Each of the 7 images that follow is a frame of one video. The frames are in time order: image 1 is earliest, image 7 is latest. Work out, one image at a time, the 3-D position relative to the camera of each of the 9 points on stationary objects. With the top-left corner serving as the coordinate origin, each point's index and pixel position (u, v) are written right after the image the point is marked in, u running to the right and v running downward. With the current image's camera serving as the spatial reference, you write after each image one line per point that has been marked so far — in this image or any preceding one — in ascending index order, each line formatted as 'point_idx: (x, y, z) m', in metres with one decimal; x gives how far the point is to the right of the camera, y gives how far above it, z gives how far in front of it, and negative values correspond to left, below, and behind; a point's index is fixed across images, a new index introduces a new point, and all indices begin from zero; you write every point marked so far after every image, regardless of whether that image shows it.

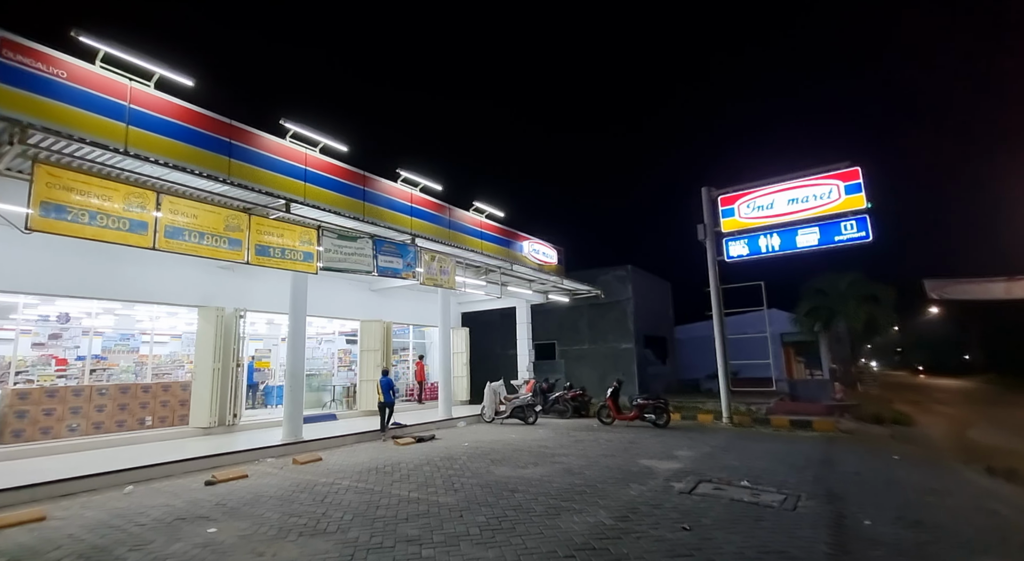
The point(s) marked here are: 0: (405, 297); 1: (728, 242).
0: (-3.1, -0.5, +14.9) m
1: (+5.1, +0.9, +12.1) m
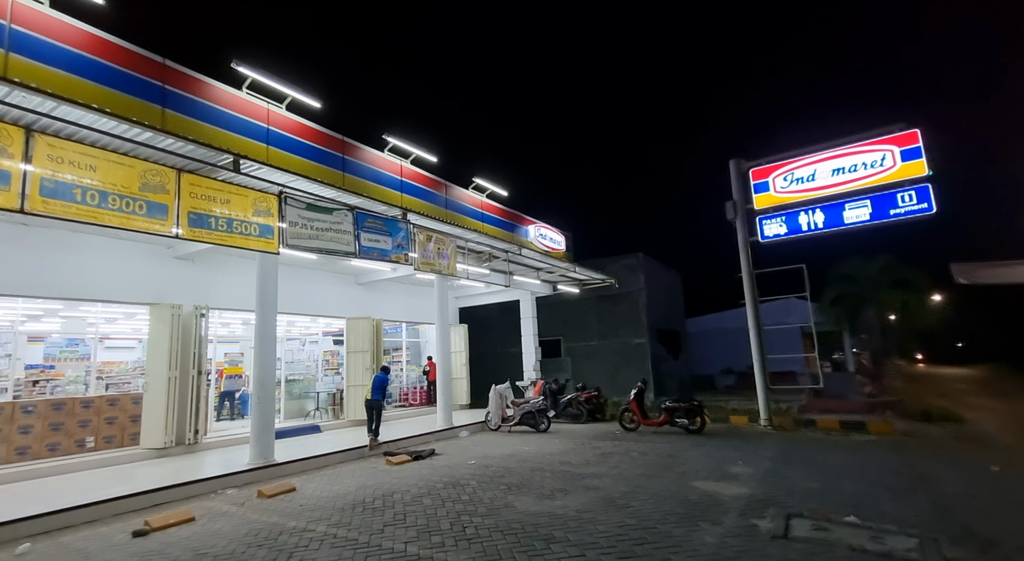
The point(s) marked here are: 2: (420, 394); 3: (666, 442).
0: (-3.0, -0.3, +13.3) m
1: (+5.2, +1.2, +10.7) m
2: (-2.6, -3.2, +14.4) m
3: (+2.5, -2.7, +8.4) m
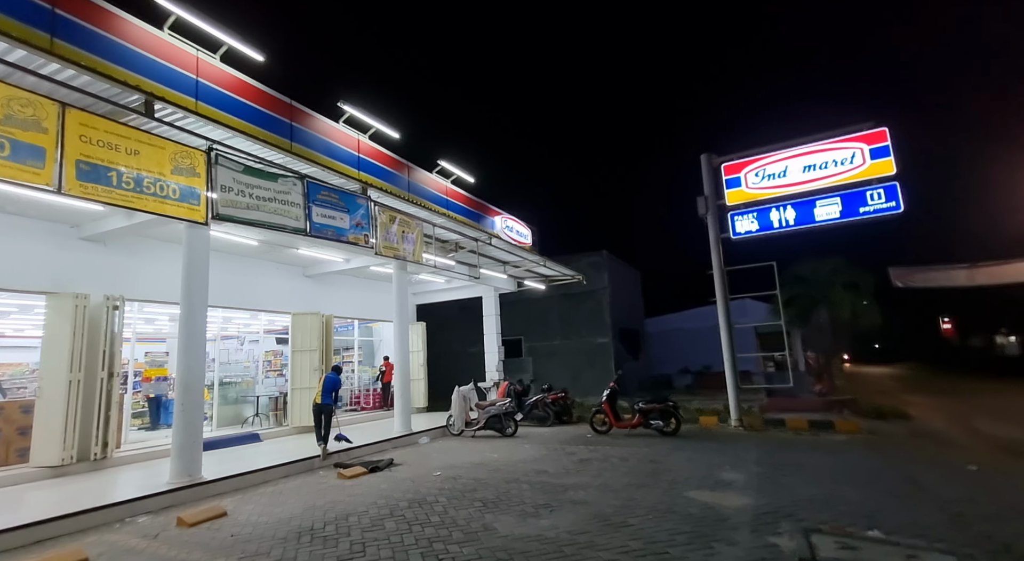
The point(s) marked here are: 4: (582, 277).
0: (-3.9, -0.1, +12.3) m
1: (+4.5, +1.3, +10.4) m
2: (-3.7, -3.1, +13.4) m
3: (+2.0, -2.6, +7.9) m
4: (+1.8, +0.1, +13.3) m
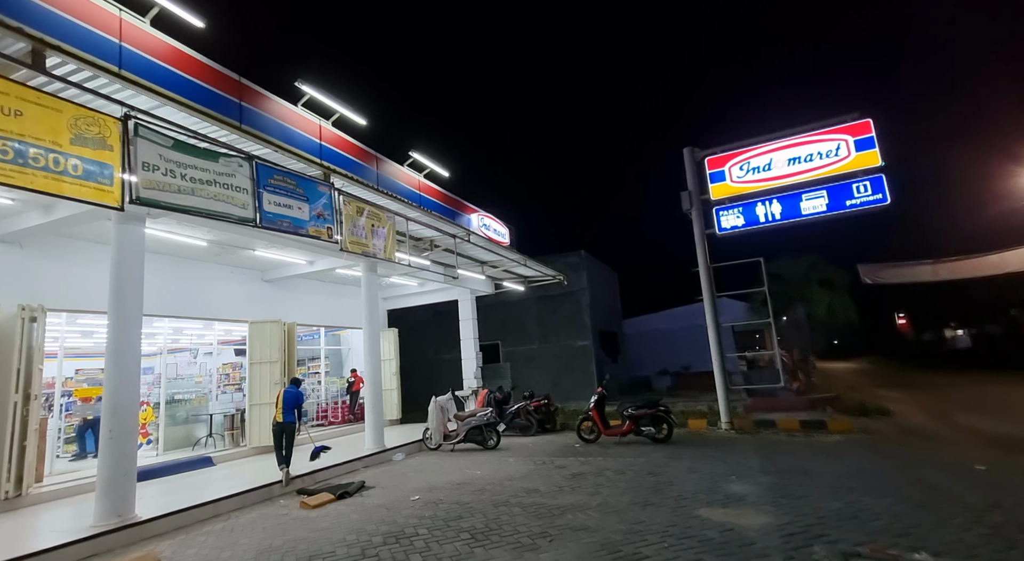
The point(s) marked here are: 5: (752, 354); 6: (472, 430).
0: (-4.5, -0.2, +11.4) m
1: (+4.1, +1.3, +10.0) m
2: (-4.2, -3.2, +12.5) m
3: (+1.8, -2.5, +7.4) m
4: (+1.2, +0.1, +12.7) m
5: (+5.8, -1.8, +12.4) m
6: (-0.7, -2.6, +8.9) m
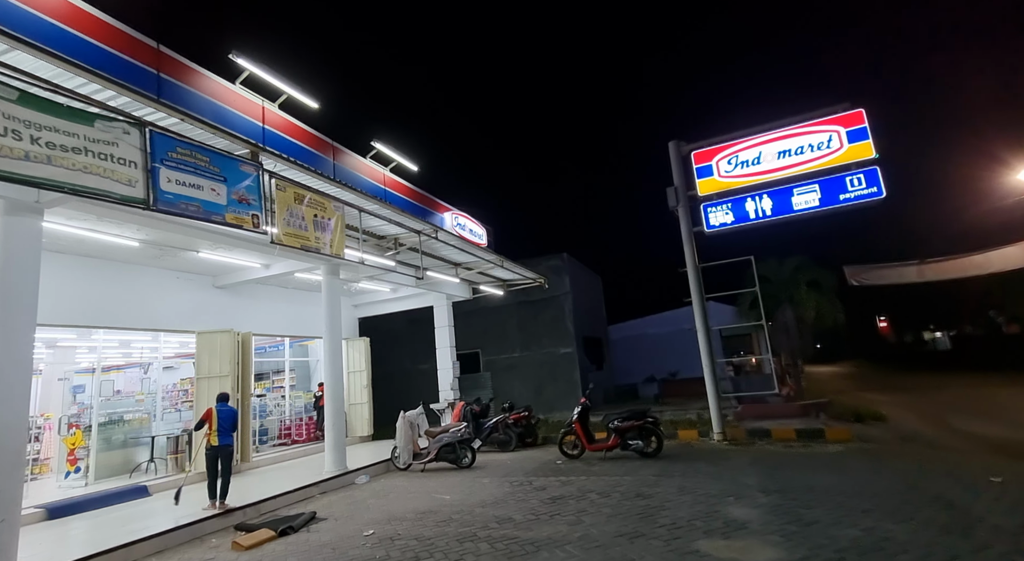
0: (-4.9, -0.3, +10.5) m
1: (+3.6, +1.3, +9.5) m
2: (-4.7, -3.3, +11.6) m
3: (+1.4, -2.5, +6.6) m
4: (+0.7, 0.0, +12.0) m
5: (+5.3, -1.8, +11.8) m
6: (-1.1, -2.7, +8.1) m
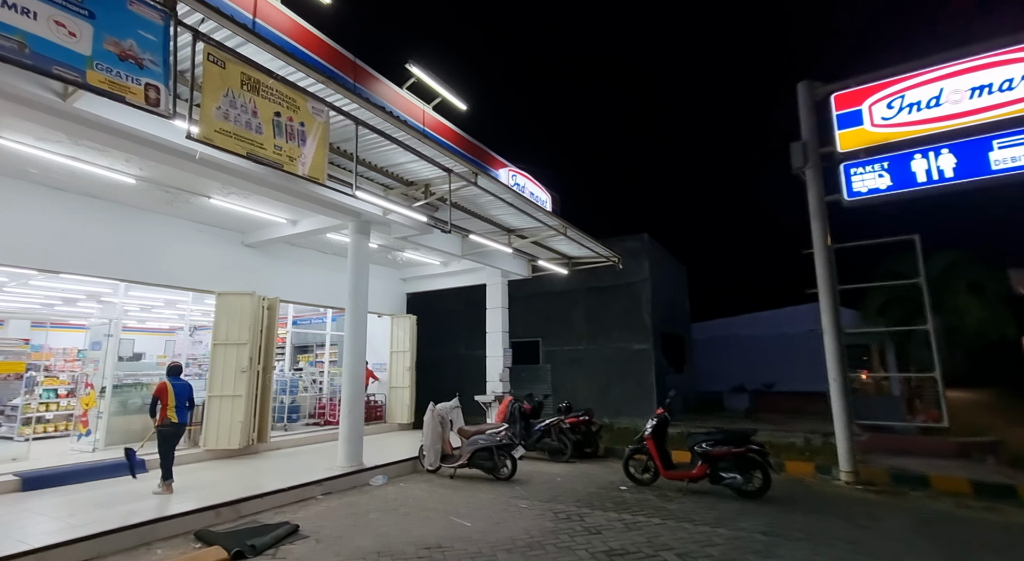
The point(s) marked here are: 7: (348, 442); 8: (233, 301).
0: (-3.7, +0.3, +9.4) m
1: (+4.7, +1.5, +7.0) m
2: (-3.5, -2.7, +10.5) m
3: (+1.9, -2.2, +4.7) m
4: (+2.1, +0.4, +10.0) m
5: (+6.5, -1.7, +9.2) m
6: (-0.4, -2.2, +6.5) m
7: (-2.1, -2.1, +6.6) m
8: (-4.2, -0.3, +7.7) m
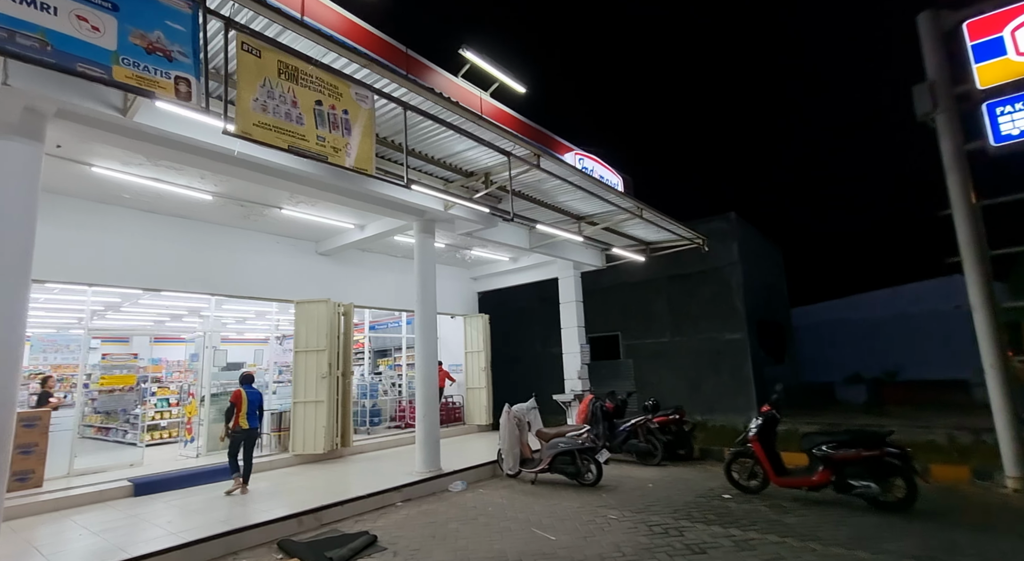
0: (-2.4, +0.3, +9.5) m
1: (+5.5, +1.9, +5.9) m
2: (-1.8, -2.7, +10.5) m
3: (+2.6, -2.0, +3.9) m
4: (+3.4, +0.7, +9.2) m
5: (+7.8, -1.2, +7.7) m
6: (+0.6, -2.1, +6.1) m
7: (-1.1, -2.1, +6.4) m
8: (-3.1, -0.4, +7.9) m
